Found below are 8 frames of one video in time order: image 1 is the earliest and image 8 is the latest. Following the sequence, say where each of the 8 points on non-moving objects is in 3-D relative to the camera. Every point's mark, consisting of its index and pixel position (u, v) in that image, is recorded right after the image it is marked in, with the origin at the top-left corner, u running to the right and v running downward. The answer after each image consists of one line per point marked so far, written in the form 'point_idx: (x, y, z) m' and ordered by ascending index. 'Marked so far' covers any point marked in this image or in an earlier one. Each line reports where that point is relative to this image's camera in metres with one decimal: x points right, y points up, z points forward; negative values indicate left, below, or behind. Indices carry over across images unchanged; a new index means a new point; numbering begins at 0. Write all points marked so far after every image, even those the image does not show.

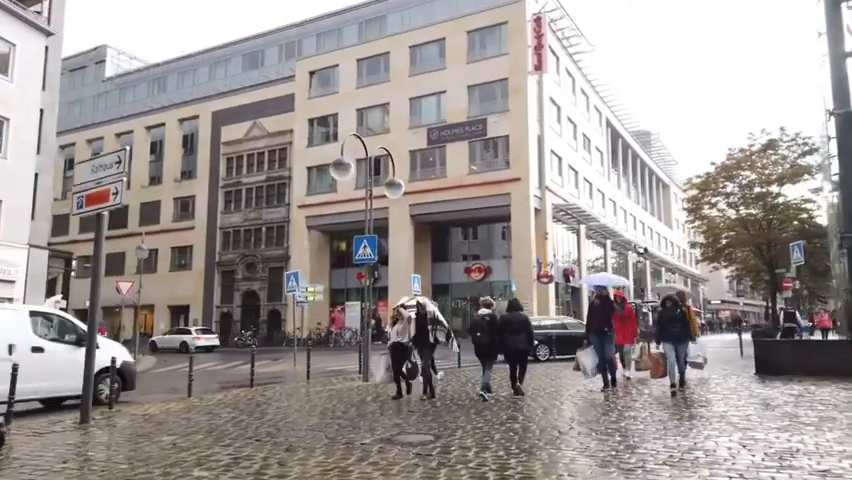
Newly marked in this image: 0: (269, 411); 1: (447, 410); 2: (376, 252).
0: (-2.6, -2.8, +10.4) m
1: (+0.3, -2.6, +9.6) m
2: (-1.2, -0.3, +15.3) m
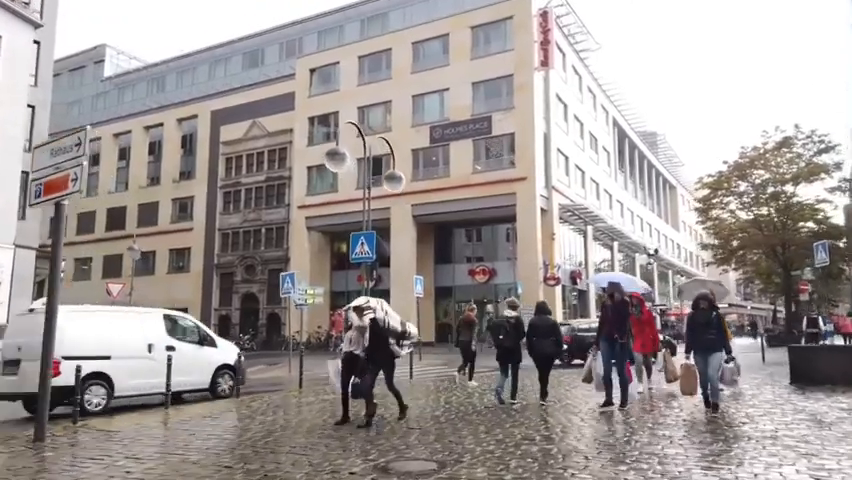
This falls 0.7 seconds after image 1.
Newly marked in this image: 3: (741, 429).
0: (-2.5, -2.8, +9.2) m
1: (+0.4, -2.5, +8.4) m
2: (-1.2, -0.2, +14.1) m
3: (+4.0, -2.4, +7.9) m
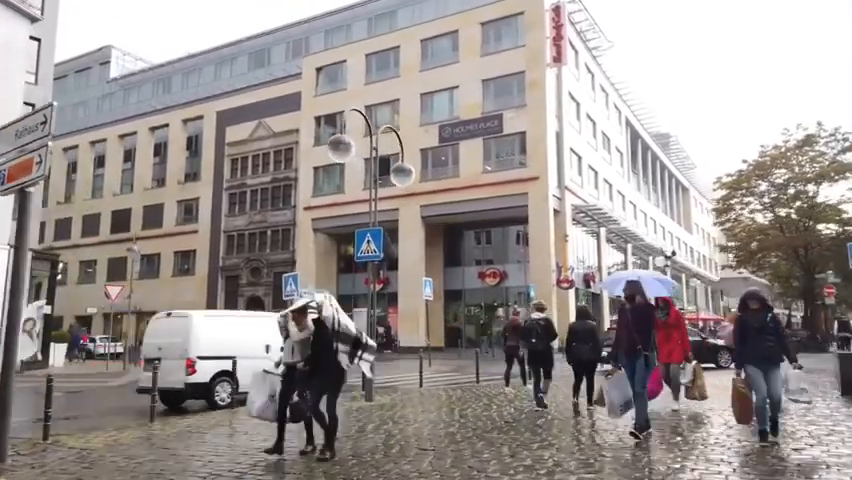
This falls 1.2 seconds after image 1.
0: (-2.4, -2.7, +8.1) m
1: (+0.5, -2.4, +7.3) m
2: (-0.9, -0.2, +13.0) m
3: (+4.1, -2.3, +6.8) m
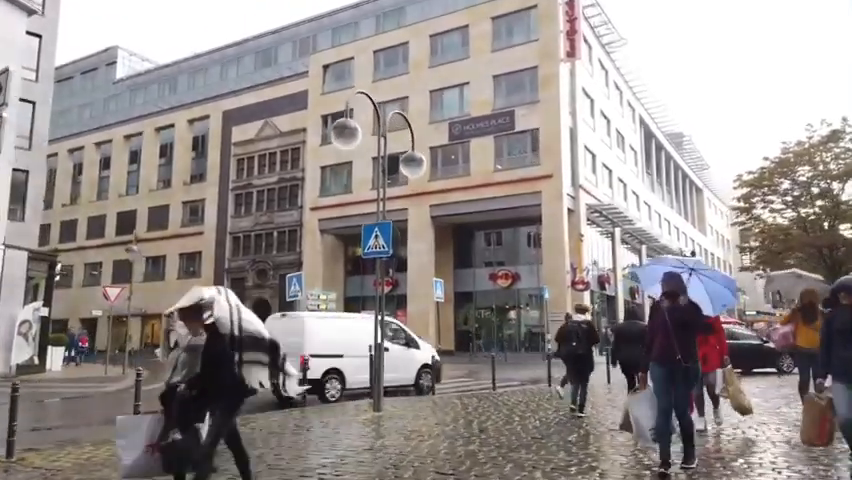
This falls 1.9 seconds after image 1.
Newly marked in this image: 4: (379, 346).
0: (-2.2, -2.5, +7.0) m
1: (+0.7, -2.3, +6.1) m
2: (-0.7, -0.1, +11.9) m
3: (+4.3, -2.1, +5.6) m
4: (-0.9, -2.1, +12.2) m
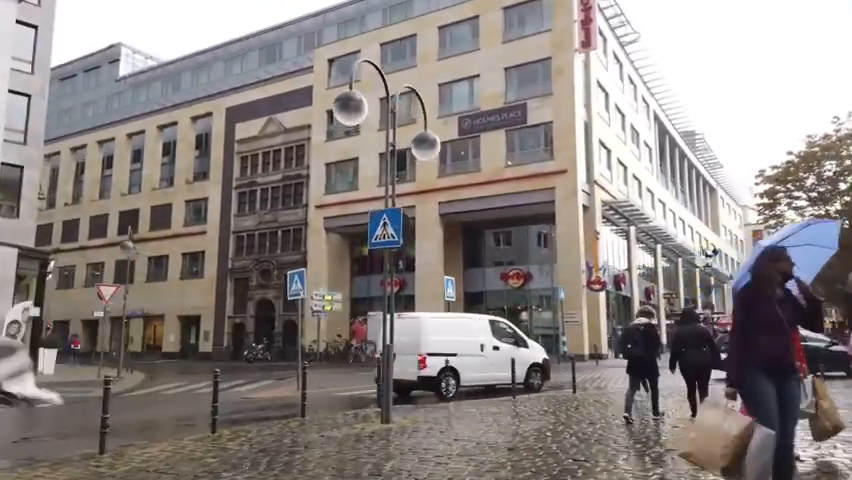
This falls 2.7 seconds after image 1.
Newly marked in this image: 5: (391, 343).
0: (-2.0, -2.3, +5.7) m
1: (+0.9, -2.1, +4.7) m
2: (-0.4, +0.1, +10.5) m
3: (+4.5, -1.9, +4.2) m
4: (-0.7, -1.9, +10.8) m
5: (-0.6, -1.8, +10.8) m
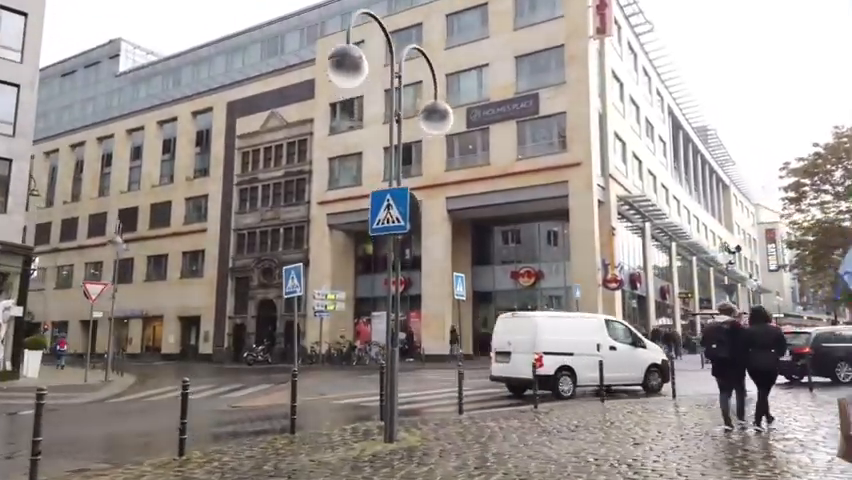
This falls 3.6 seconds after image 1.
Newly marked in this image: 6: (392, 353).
0: (-1.8, -2.1, +4.1) m
1: (+1.0, -1.8, +3.1) m
2: (-0.3, +0.3, +8.9) m
3: (+4.6, -1.7, +2.5) m
4: (-0.5, -1.7, +9.2) m
5: (-0.4, -1.5, +9.2) m
6: (-0.5, -1.7, +9.2) m
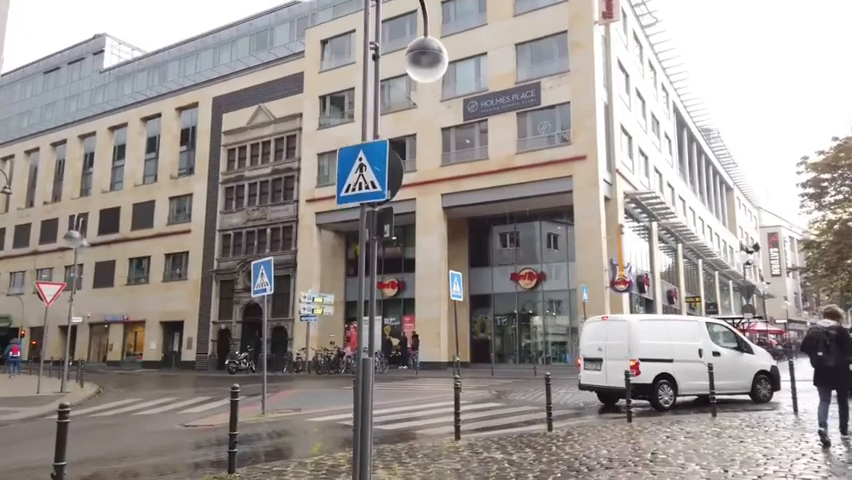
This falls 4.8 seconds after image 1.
0: (-2.0, -1.8, +1.8) m
1: (+0.9, -1.5, +0.8) m
2: (-0.4, +0.6, +6.6) m
3: (+4.5, -1.4, +0.2) m
4: (-0.6, -1.4, +6.9) m
5: (-0.6, -1.2, +6.9) m
6: (-0.7, -1.4, +6.9) m
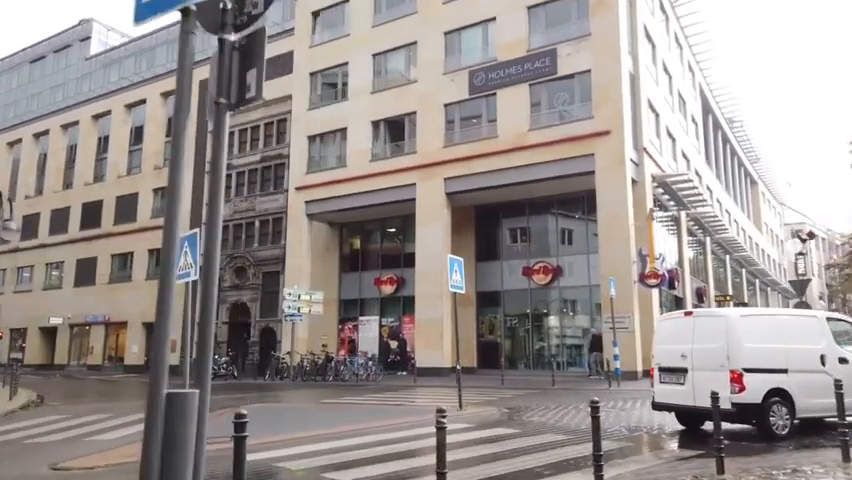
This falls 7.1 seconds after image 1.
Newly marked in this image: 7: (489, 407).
0: (-2.4, -1.2, -2.1) m
1: (+0.5, -0.9, -3.1) m
2: (-0.8, +1.2, +2.7) m
3: (+4.0, -0.7, -3.7) m
4: (-1.0, -0.8, +3.0) m
5: (-0.9, -0.7, +3.0) m
6: (-1.0, -0.8, +3.0) m
7: (+1.3, -4.0, +15.2) m
